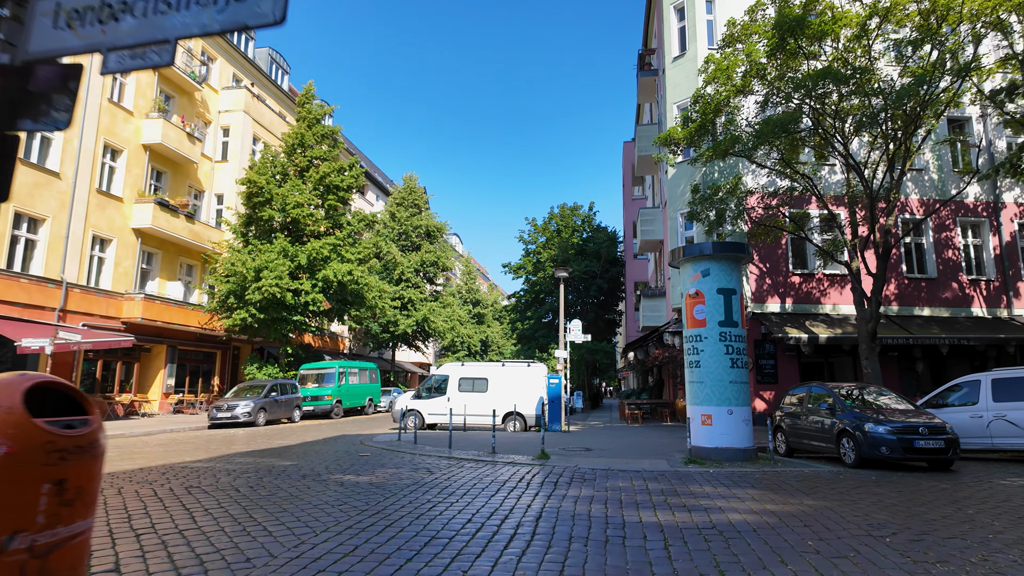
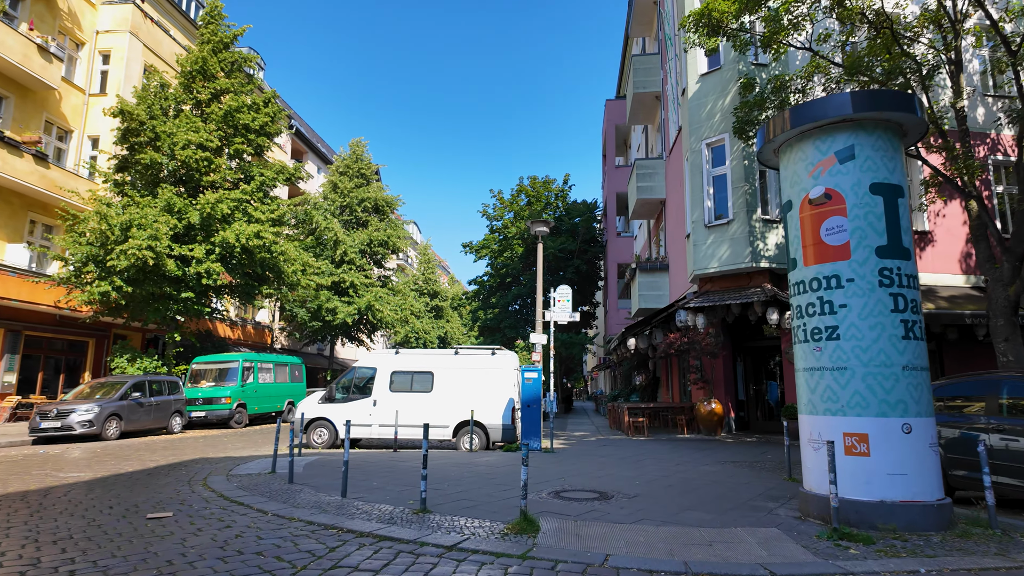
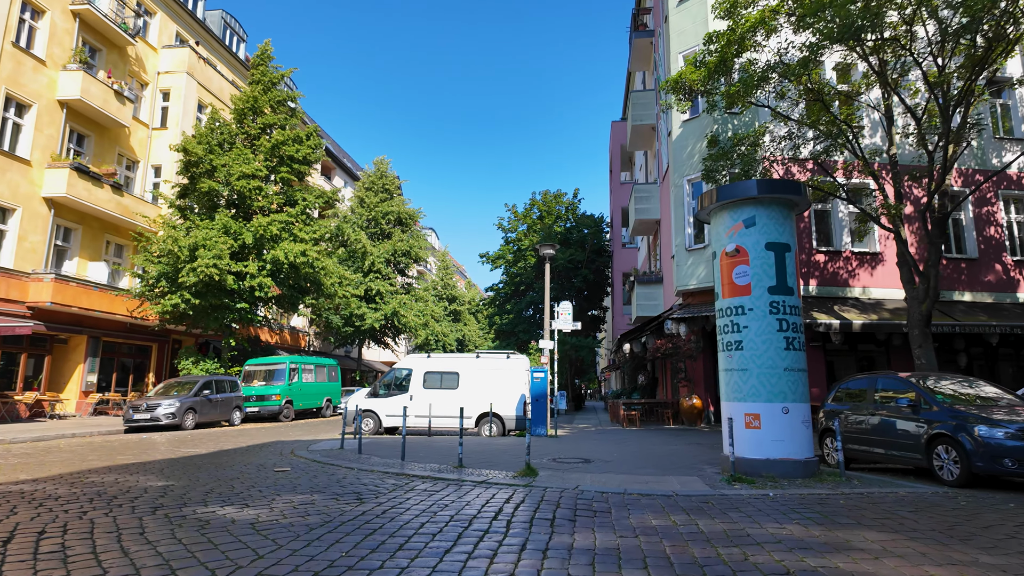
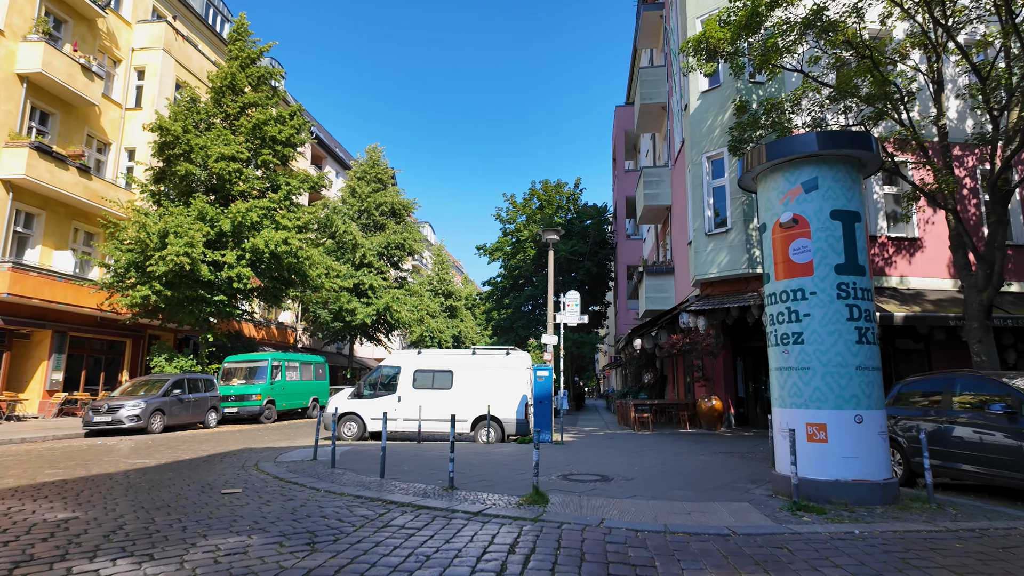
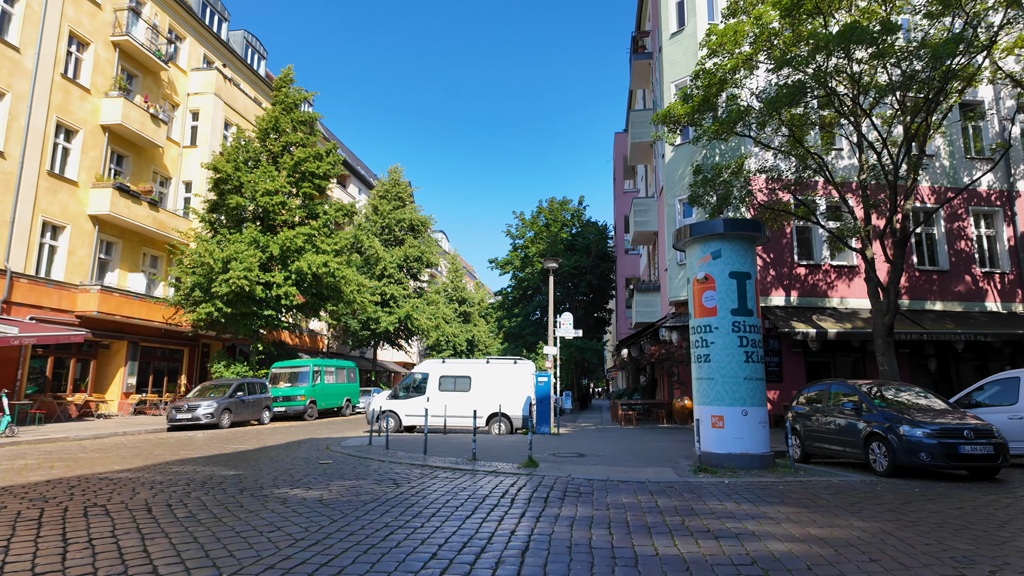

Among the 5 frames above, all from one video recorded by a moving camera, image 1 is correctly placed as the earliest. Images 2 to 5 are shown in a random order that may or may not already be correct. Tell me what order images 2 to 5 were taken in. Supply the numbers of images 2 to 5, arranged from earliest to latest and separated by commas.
5, 3, 4, 2
